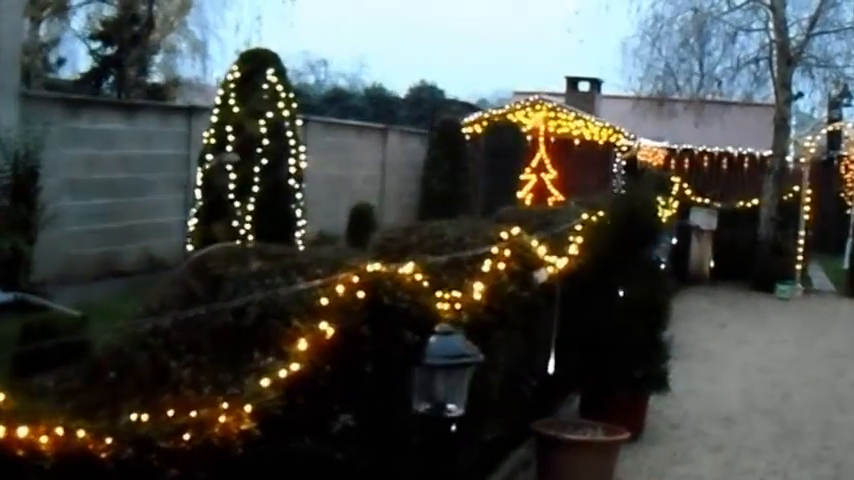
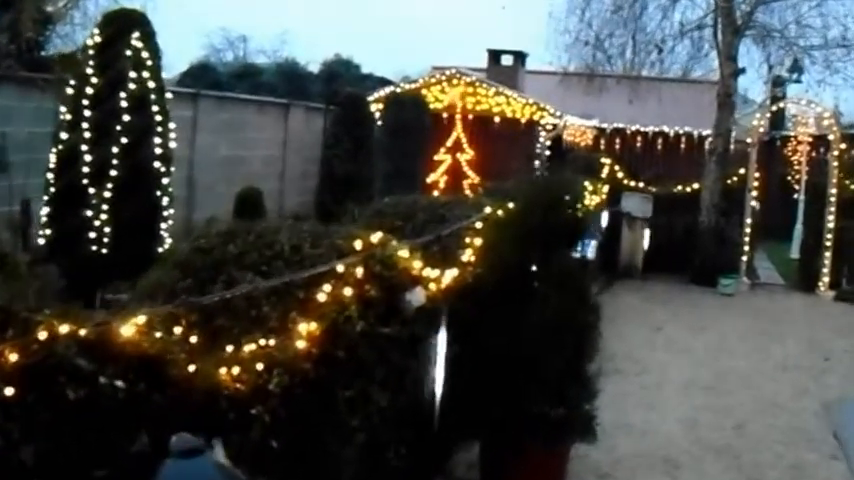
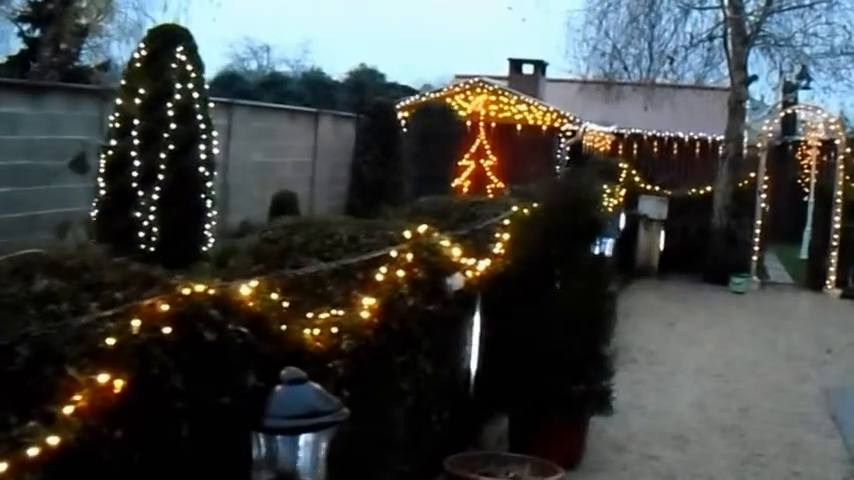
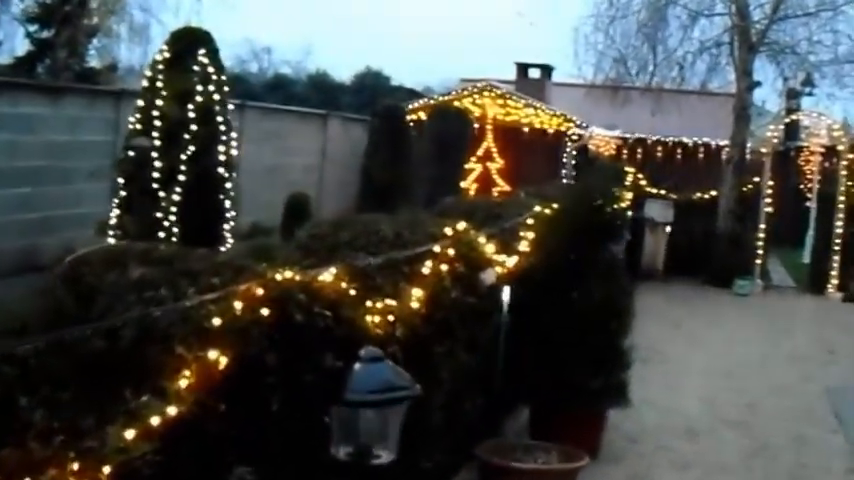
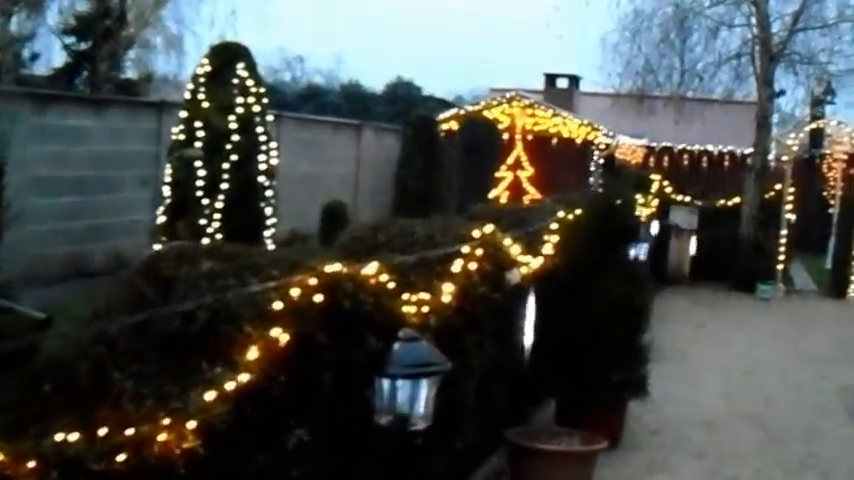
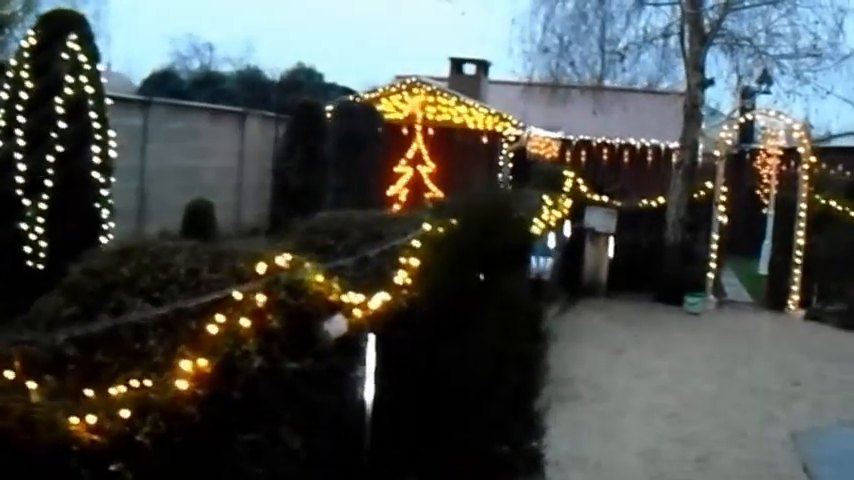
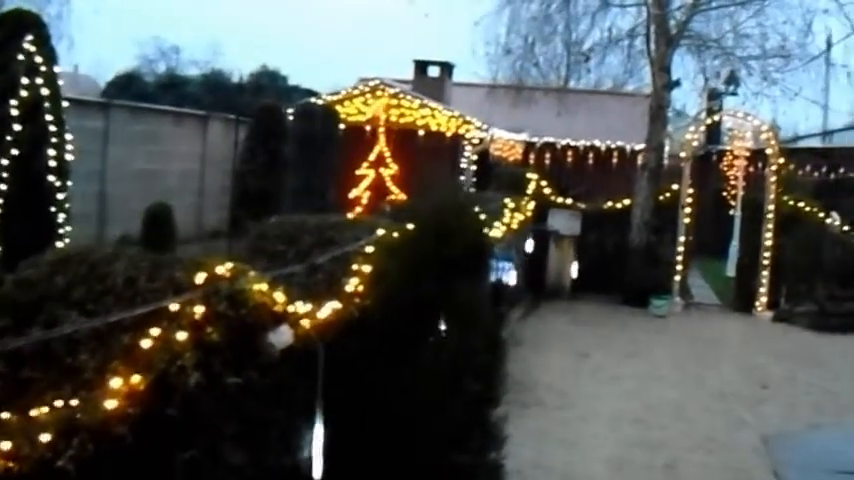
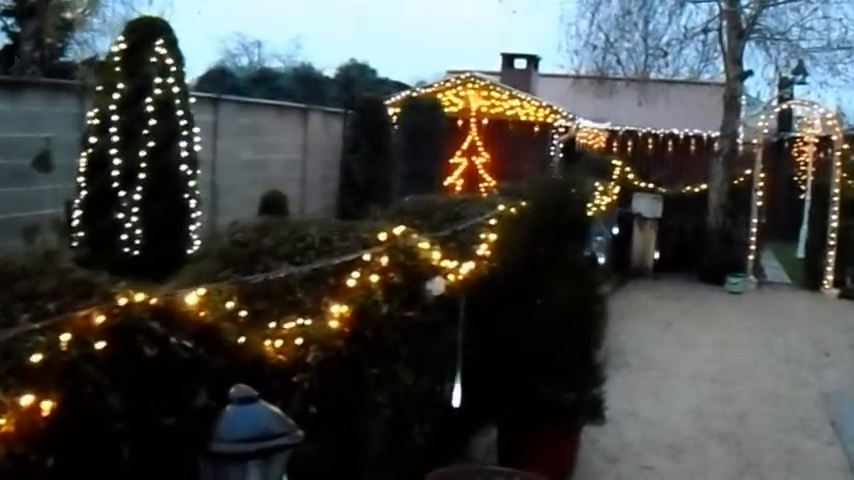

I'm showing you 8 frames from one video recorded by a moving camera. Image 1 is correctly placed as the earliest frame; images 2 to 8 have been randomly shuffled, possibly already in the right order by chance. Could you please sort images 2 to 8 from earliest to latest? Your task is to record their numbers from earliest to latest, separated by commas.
5, 4, 3, 8, 2, 6, 7
